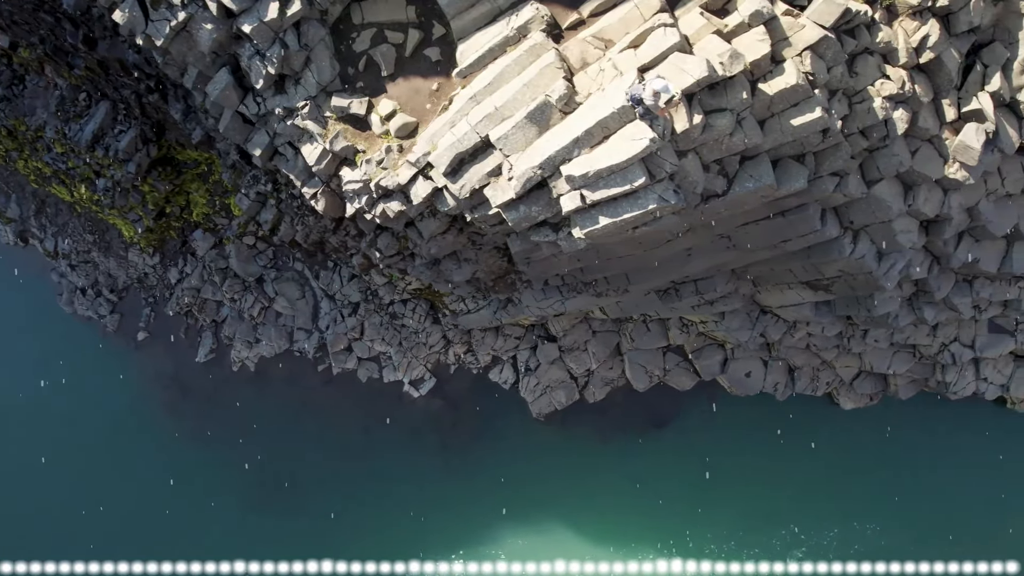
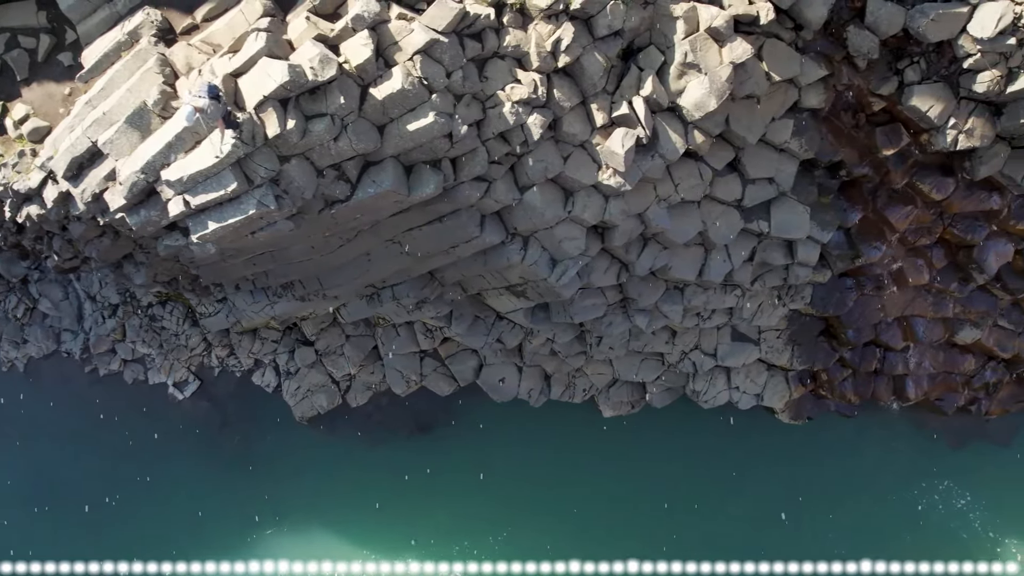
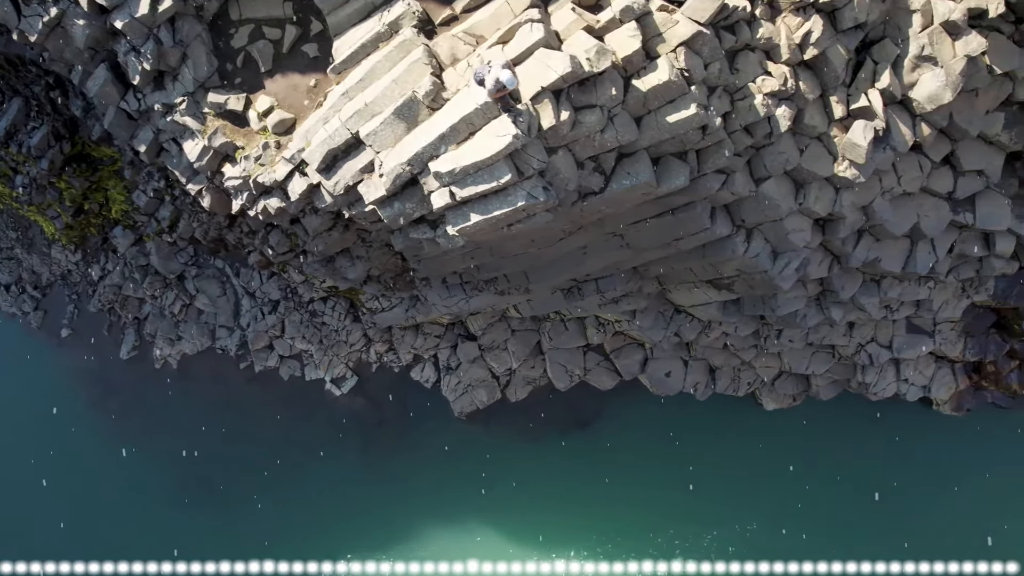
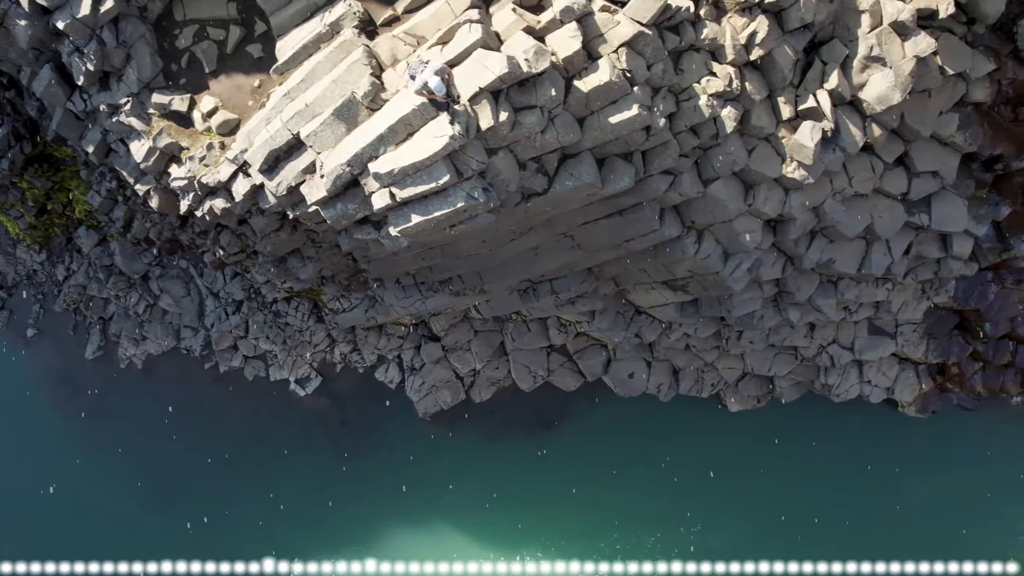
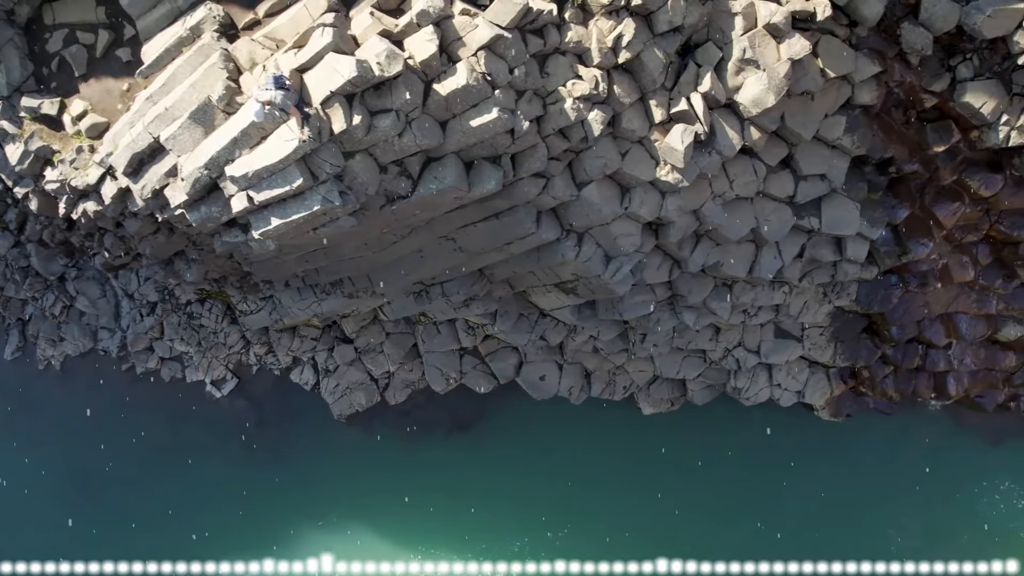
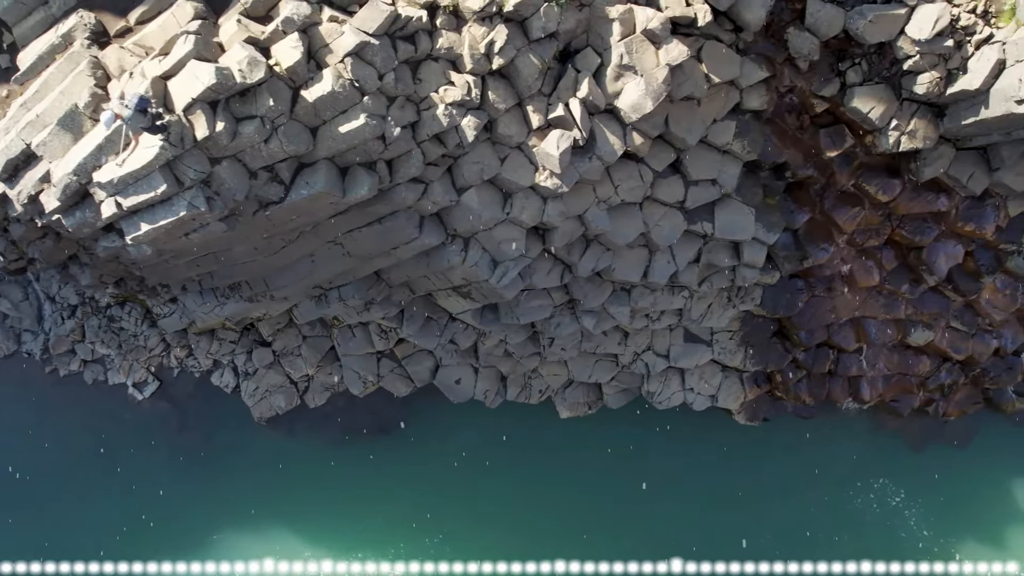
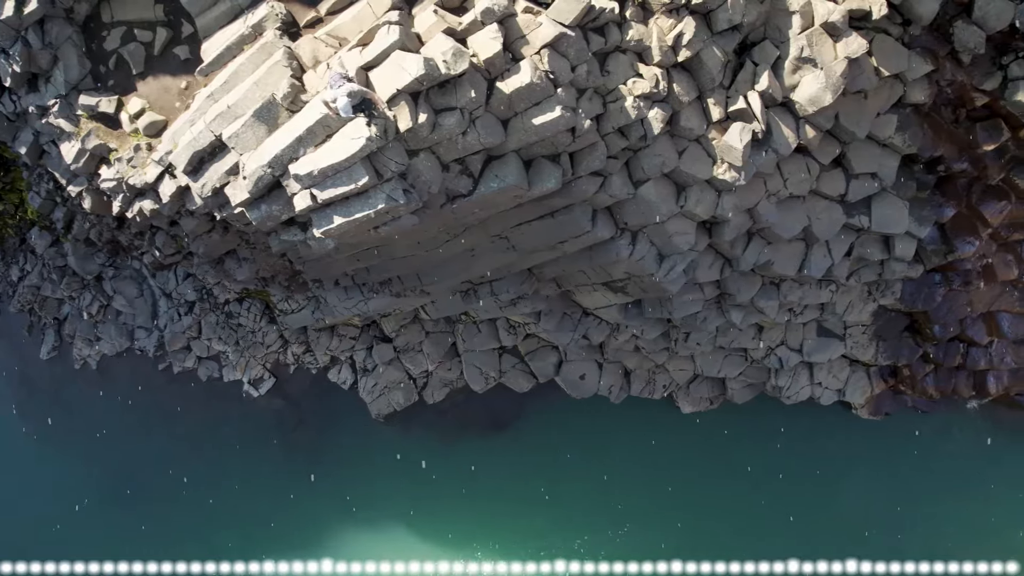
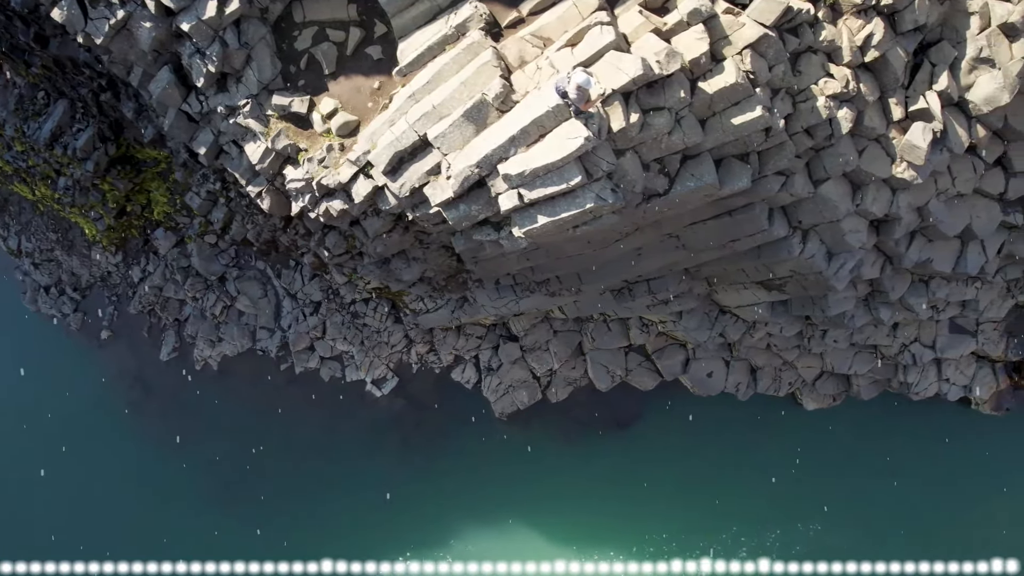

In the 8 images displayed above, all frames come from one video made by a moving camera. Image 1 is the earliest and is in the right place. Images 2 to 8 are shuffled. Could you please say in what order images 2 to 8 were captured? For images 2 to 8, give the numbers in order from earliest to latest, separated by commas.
8, 3, 4, 7, 5, 2, 6
